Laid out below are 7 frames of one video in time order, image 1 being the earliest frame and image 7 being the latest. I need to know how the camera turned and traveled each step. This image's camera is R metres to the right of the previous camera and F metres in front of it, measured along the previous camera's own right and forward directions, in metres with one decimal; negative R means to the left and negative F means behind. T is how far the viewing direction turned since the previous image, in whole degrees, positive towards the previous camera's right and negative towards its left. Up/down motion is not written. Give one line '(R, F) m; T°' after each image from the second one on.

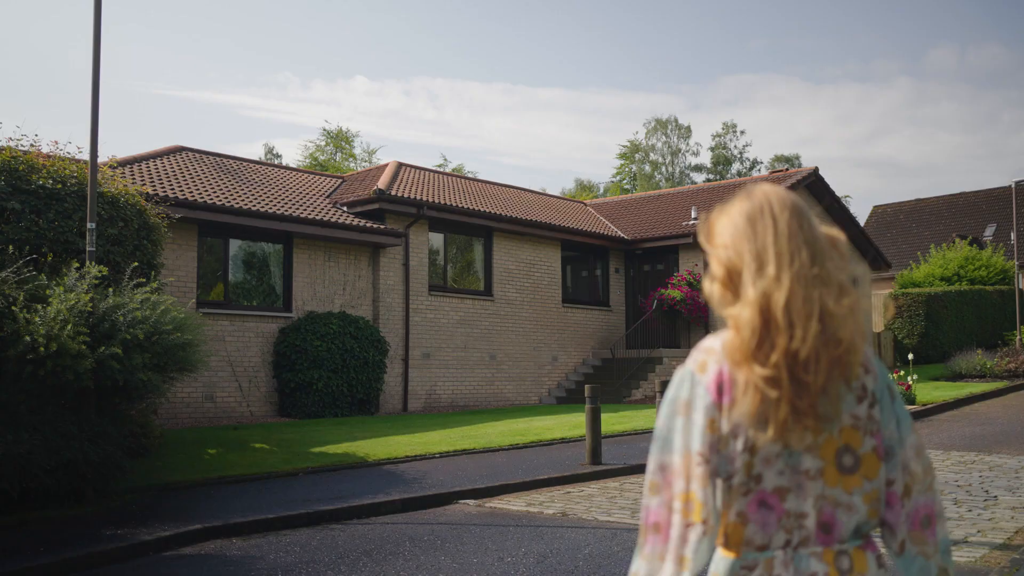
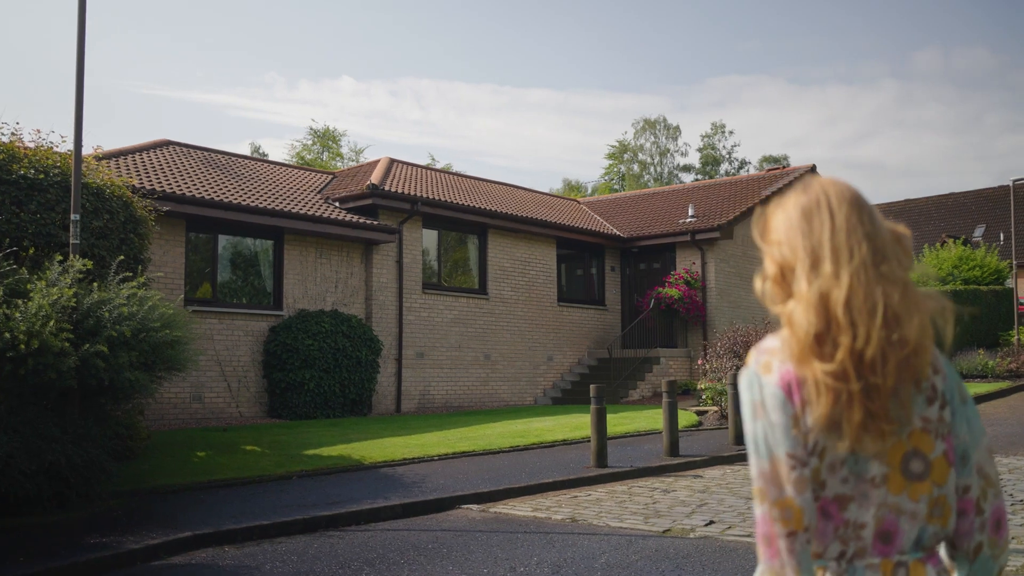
(-0.2, +0.4) m; +1°
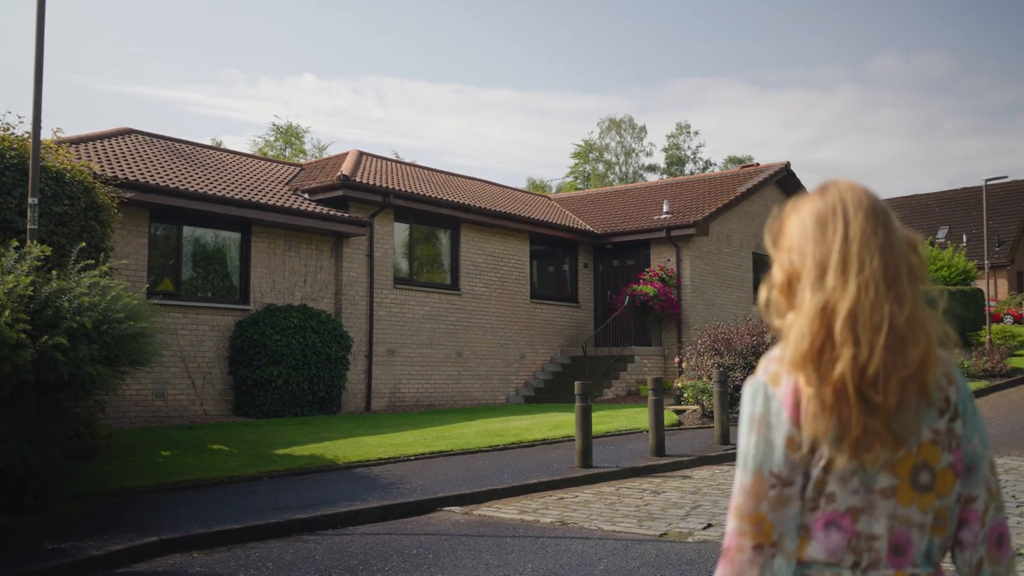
(-0.2, +0.4) m; +2°
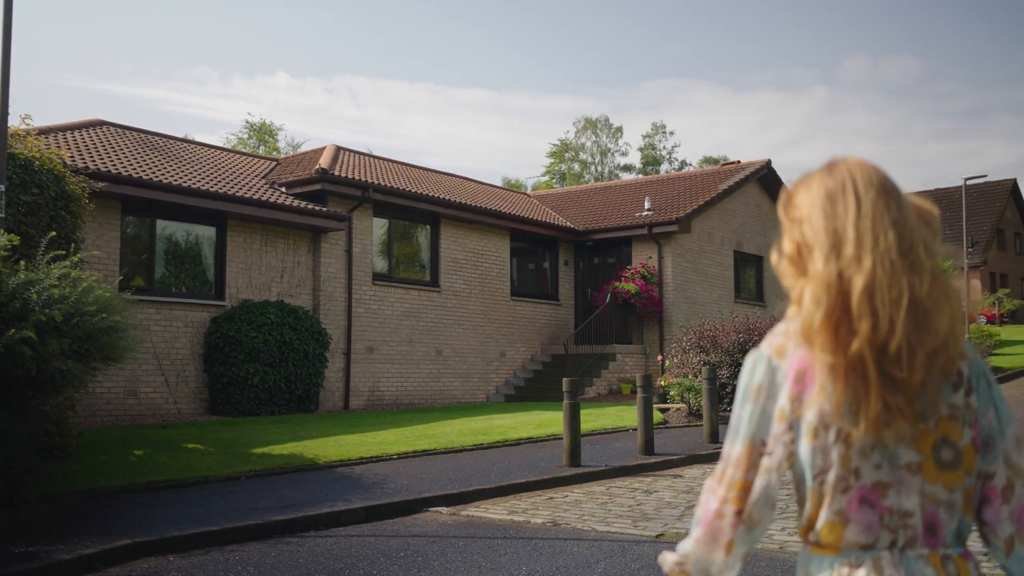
(-0.1, +0.3) m; +2°
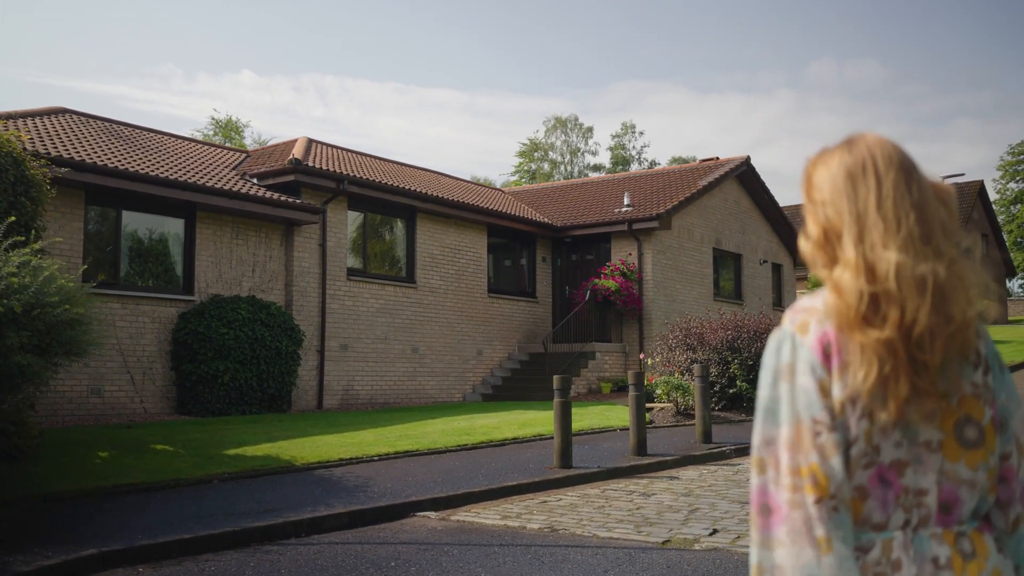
(-0.2, +0.5) m; +2°
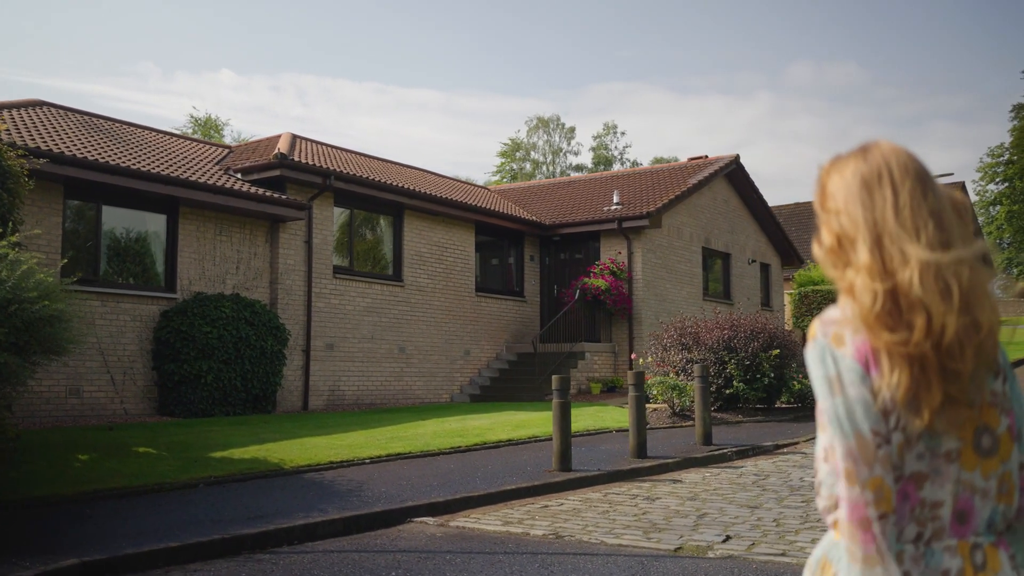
(-0.2, +0.3) m; +1°
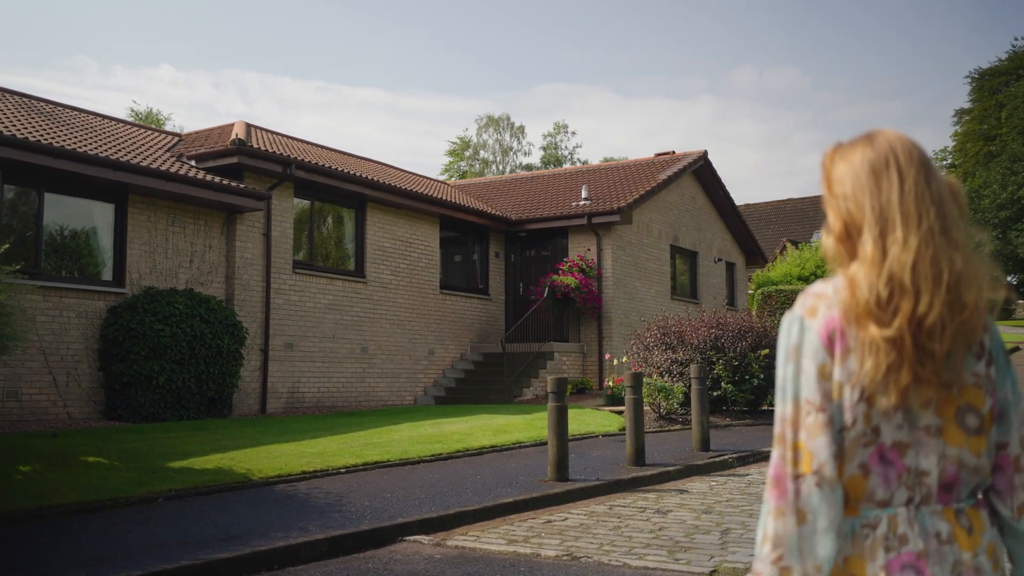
(-0.5, +0.8) m; +3°
